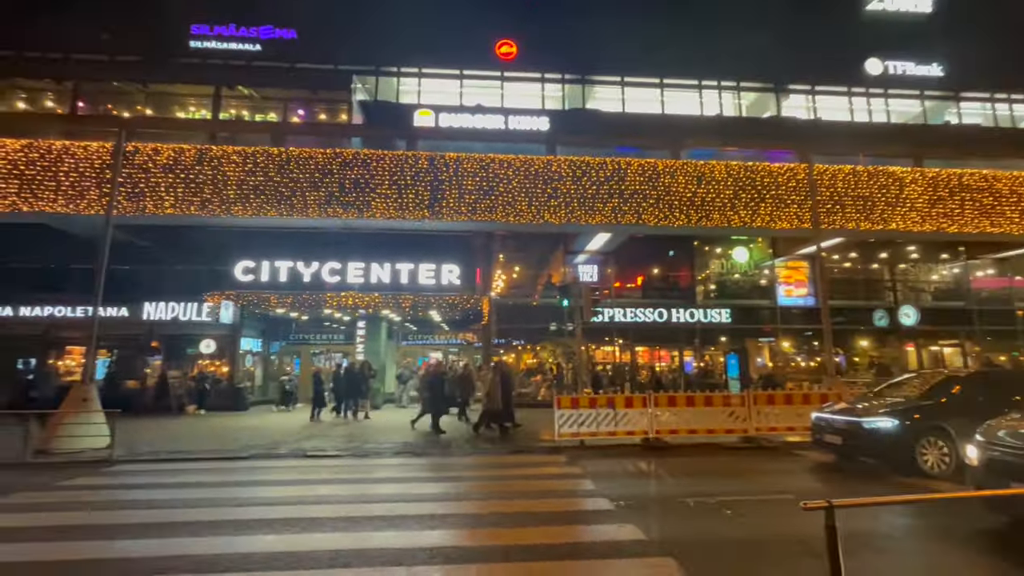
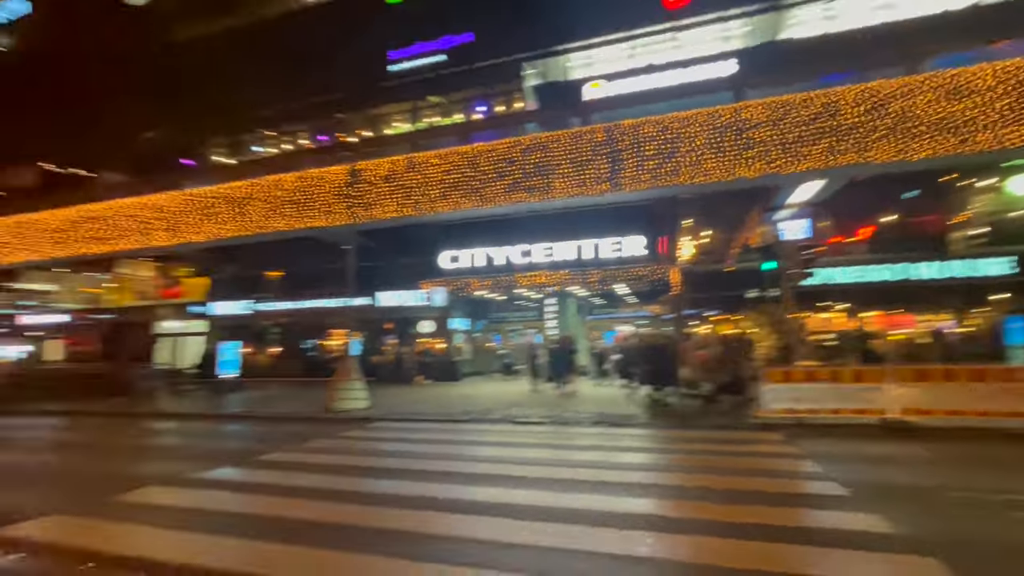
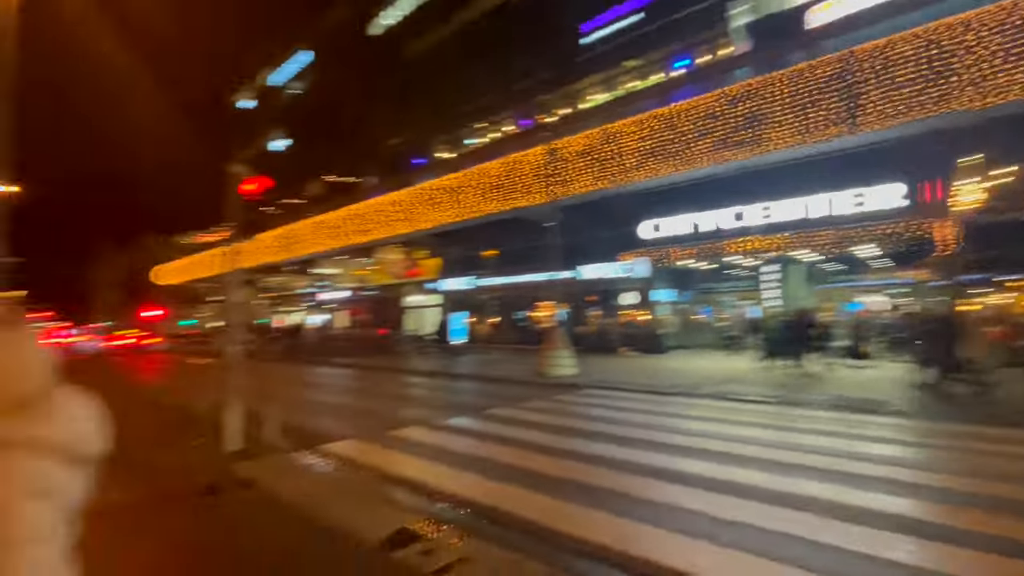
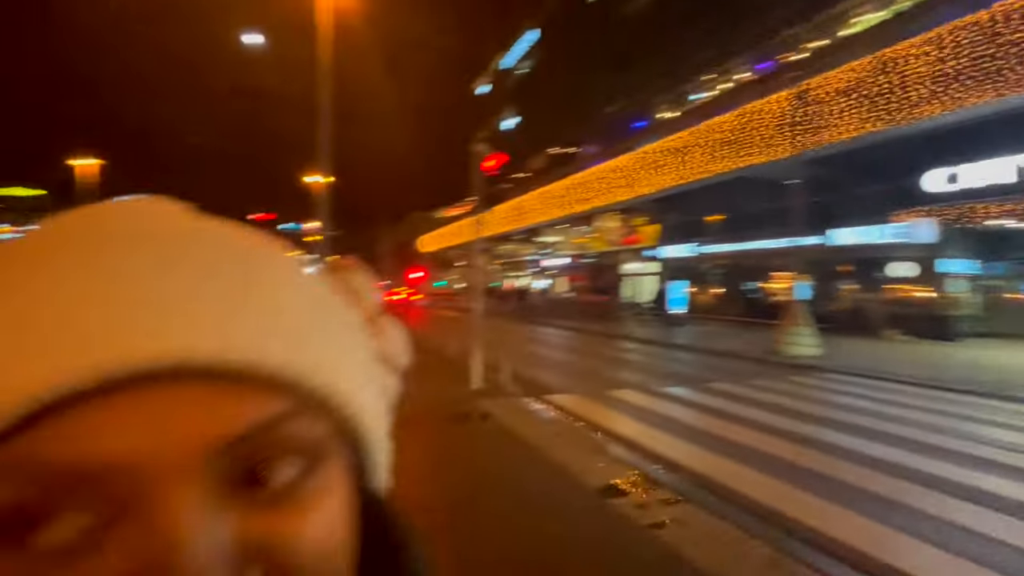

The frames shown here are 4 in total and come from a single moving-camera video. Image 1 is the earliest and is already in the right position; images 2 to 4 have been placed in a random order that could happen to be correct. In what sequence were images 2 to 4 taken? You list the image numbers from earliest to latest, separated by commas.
2, 3, 4
